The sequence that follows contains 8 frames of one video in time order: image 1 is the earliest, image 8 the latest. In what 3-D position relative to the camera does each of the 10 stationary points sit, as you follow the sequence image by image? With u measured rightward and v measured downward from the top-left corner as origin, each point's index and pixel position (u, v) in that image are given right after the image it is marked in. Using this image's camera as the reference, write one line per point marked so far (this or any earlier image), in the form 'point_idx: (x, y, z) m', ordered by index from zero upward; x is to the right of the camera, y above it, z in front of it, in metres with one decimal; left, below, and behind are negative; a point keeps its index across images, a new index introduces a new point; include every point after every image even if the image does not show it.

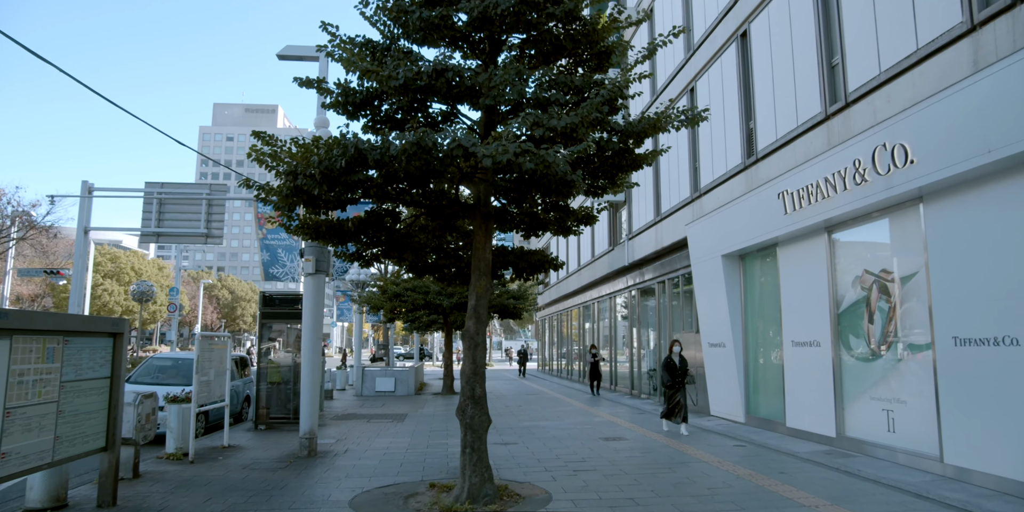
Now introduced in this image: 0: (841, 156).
0: (+4.4, +1.3, +8.6) m
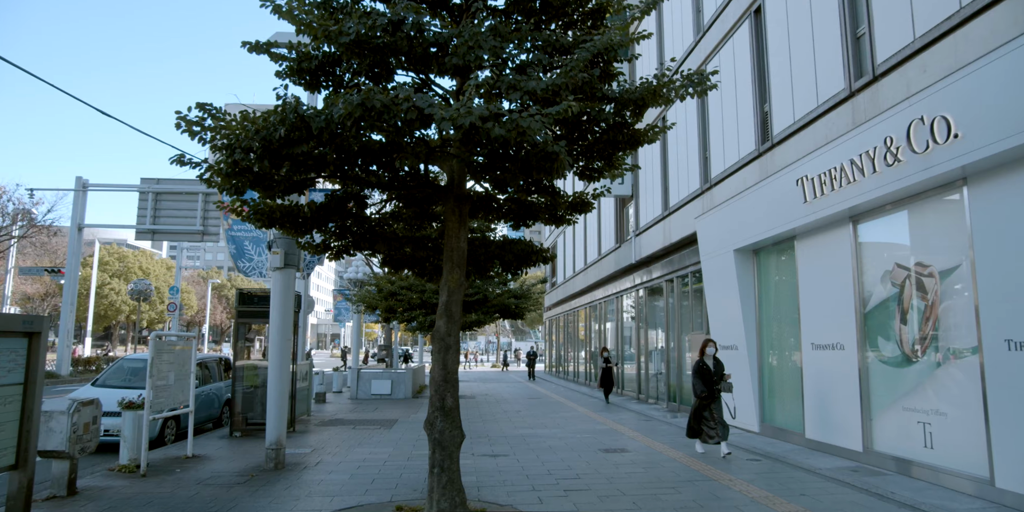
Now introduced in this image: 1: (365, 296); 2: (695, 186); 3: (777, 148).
0: (+4.3, +1.4, +7.6) m
1: (-4.5, -1.2, +19.9) m
2: (+4.1, +1.6, +14.5) m
3: (+4.3, +1.8, +10.5) m
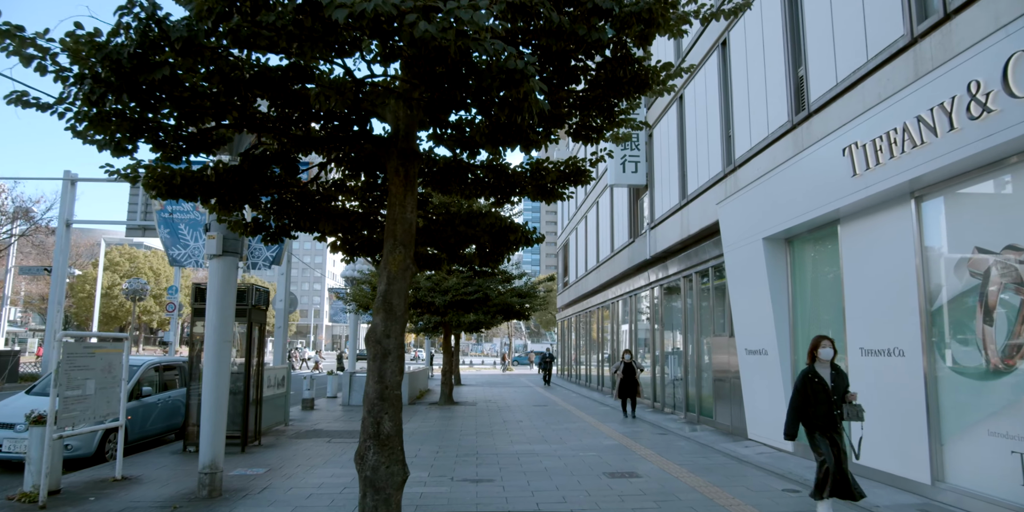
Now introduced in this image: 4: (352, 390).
0: (+4.0, +1.6, +6.0) m
1: (-4.4, -1.1, +18.5) m
2: (+4.1, +1.7, +12.9) m
3: (+4.2, +1.9, +8.9) m
4: (-4.8, -4.0, +19.2) m
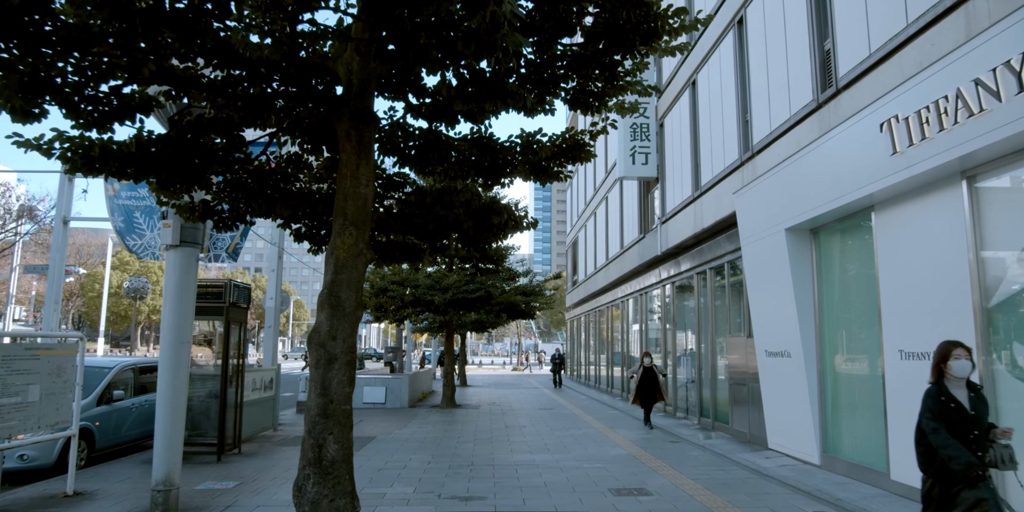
0: (+3.9, +1.7, +5.1) m
1: (-4.3, -1.0, +17.8) m
2: (+4.1, +1.8, +12.0) m
3: (+4.1, +2.0, +8.0) m
4: (-4.7, -3.9, +18.4) m
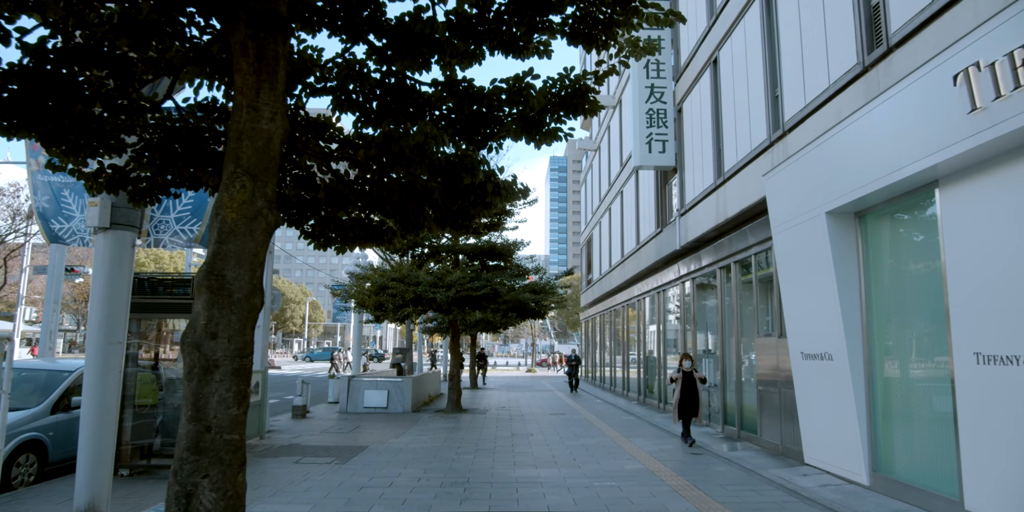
0: (+3.8, +1.9, +4.0) m
1: (-4.1, -0.9, +16.8) m
2: (+4.2, +2.0, +10.8) m
3: (+4.1, +2.2, +6.8) m
4: (-4.4, -3.8, +17.5) m
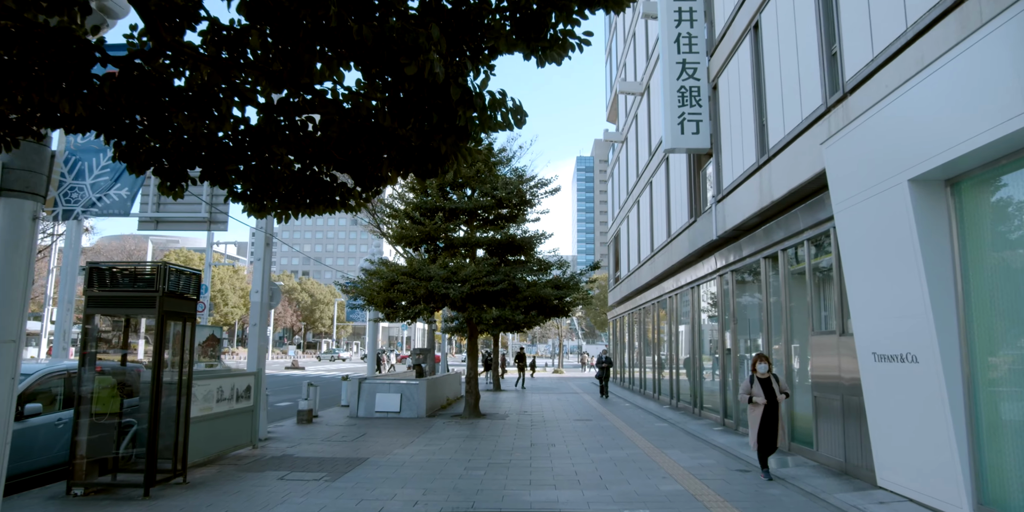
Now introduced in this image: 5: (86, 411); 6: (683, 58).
0: (+3.8, +2.1, +2.5) m
1: (-3.6, -0.7, +15.7) m
2: (+4.4, +2.2, +9.3) m
3: (+4.1, +2.4, +5.3) m
4: (-3.9, -3.7, +16.4) m
5: (-4.9, -1.8, +7.4) m
6: (+4.0, +4.6, +15.0) m
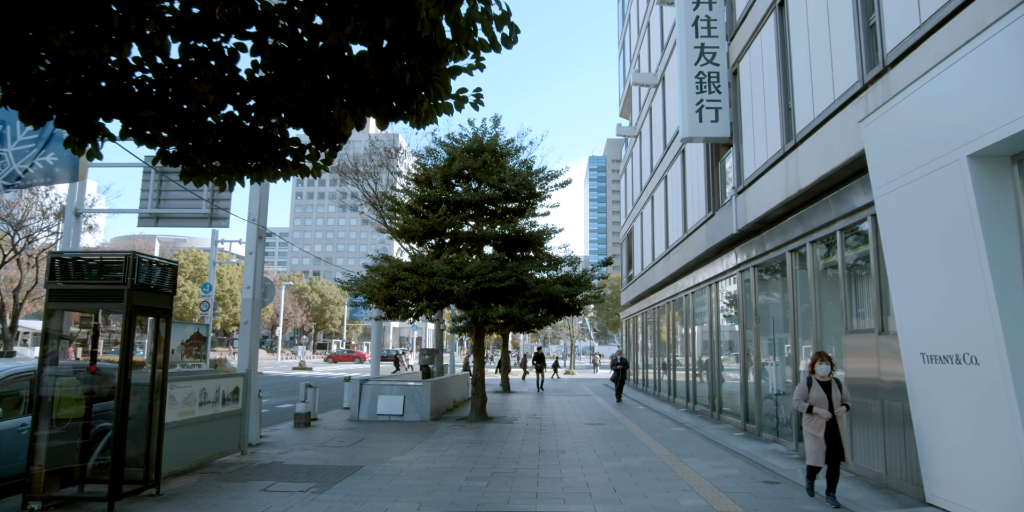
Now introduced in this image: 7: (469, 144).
0: (+3.7, +2.2, +1.7) m
1: (-3.4, -0.6, +15.0) m
2: (+4.5, +2.3, +8.5) m
3: (+4.1, +2.5, +4.5) m
4: (-3.7, -3.6, +15.7) m
5: (-4.9, -1.7, +6.8) m
6: (+4.2, +4.7, +14.2) m
7: (-1.0, +2.7, +15.4) m
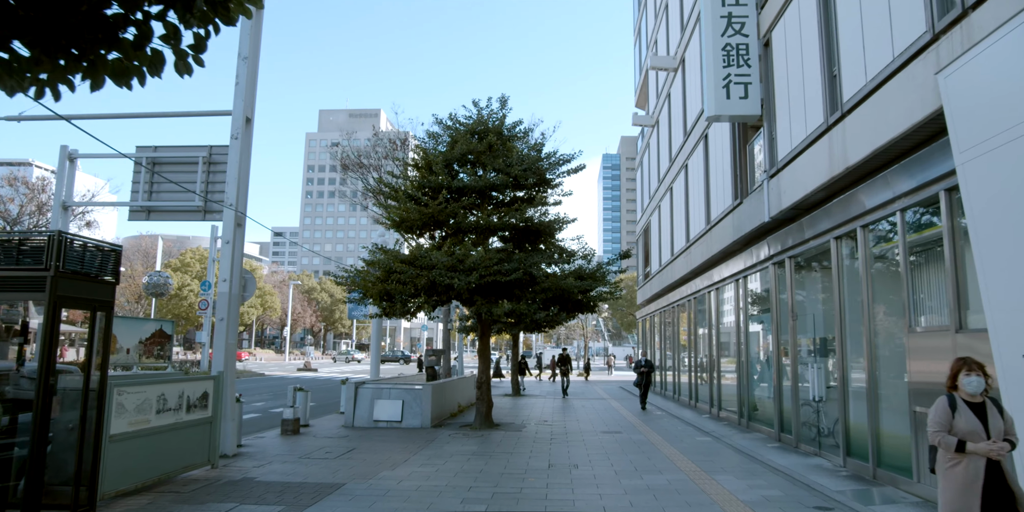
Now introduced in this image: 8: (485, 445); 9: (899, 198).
0: (+3.6, +2.4, +0.4) m
1: (-3.2, -0.5, +13.8) m
2: (+4.5, +2.5, +7.2) m
3: (+4.1, +2.7, +3.2) m
4: (-3.5, -3.4, +14.5) m
5: (-4.9, -1.5, +5.6) m
6: (+4.3, +4.9, +12.9) m
7: (-0.8, +2.8, +14.1) m
8: (-0.5, -3.5, +12.1) m
9: (+4.9, +0.7, +8.0) m
